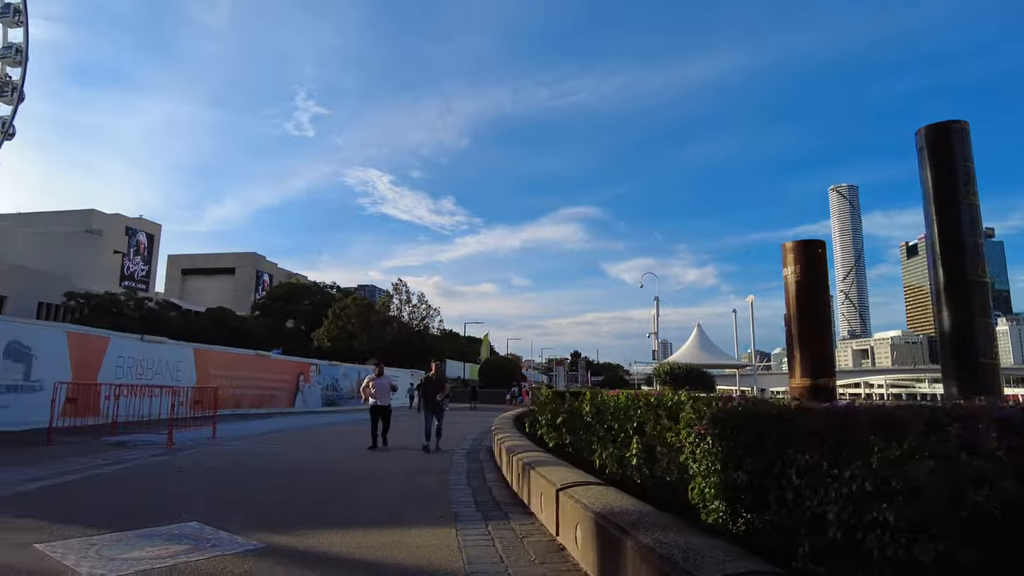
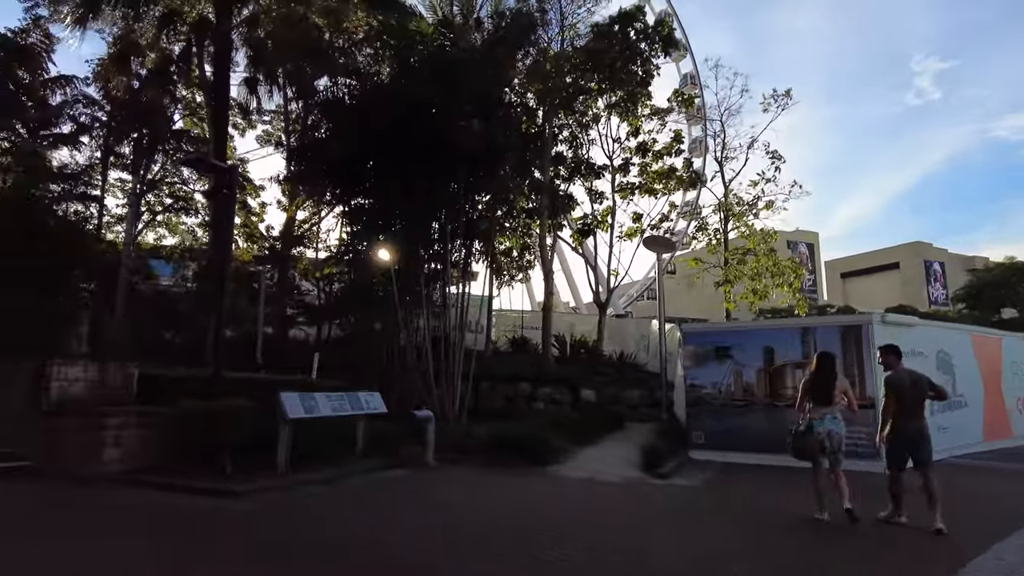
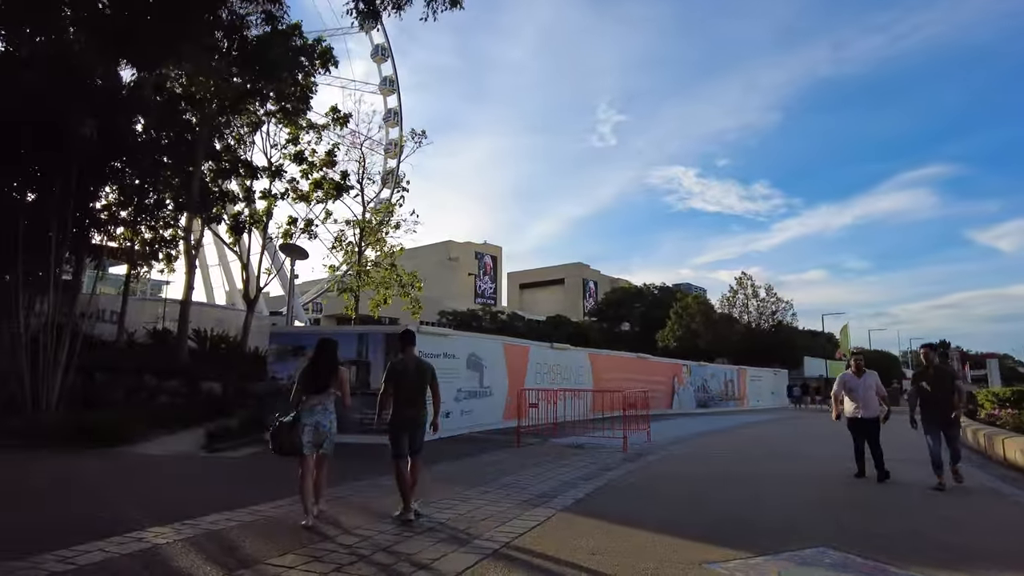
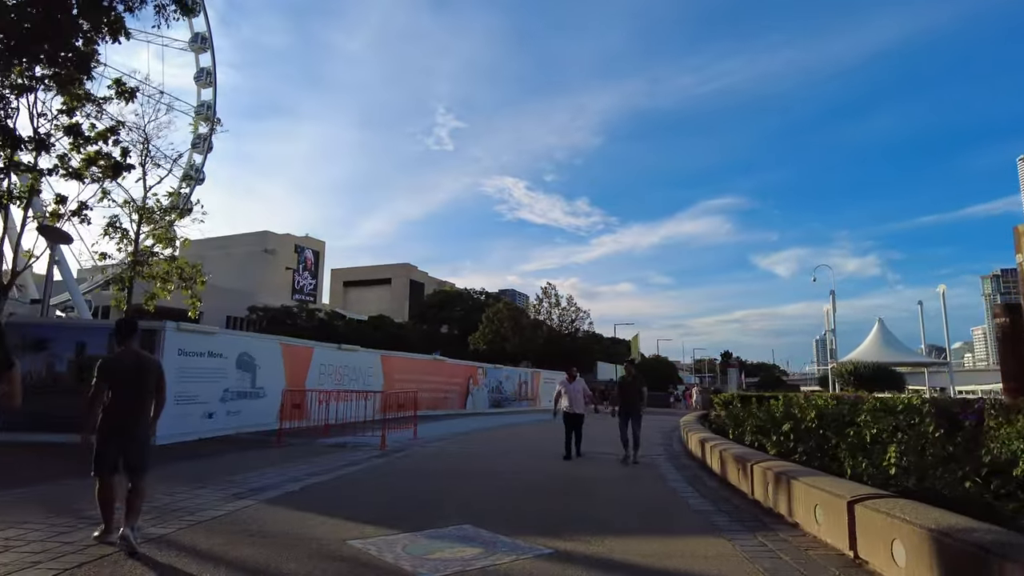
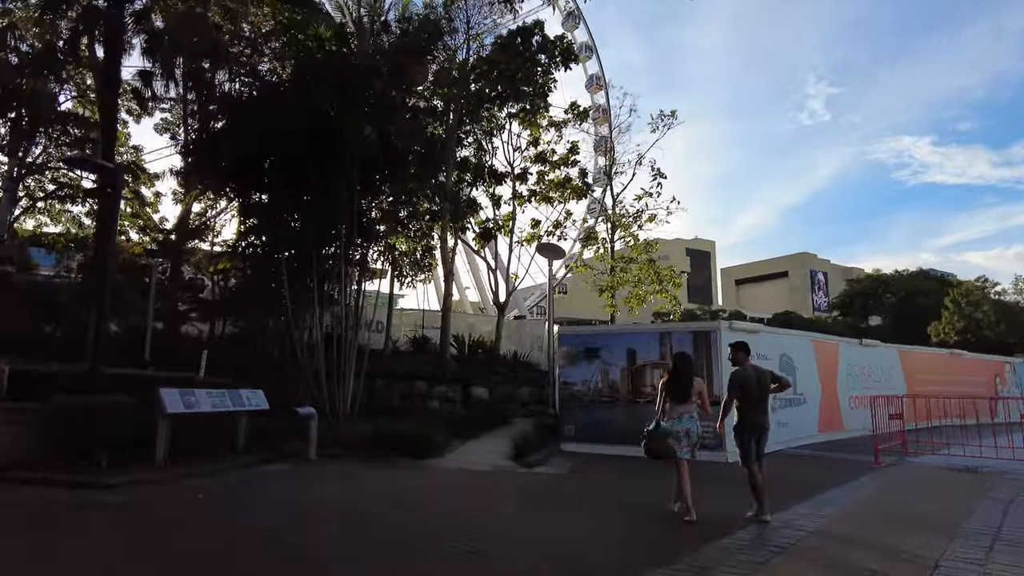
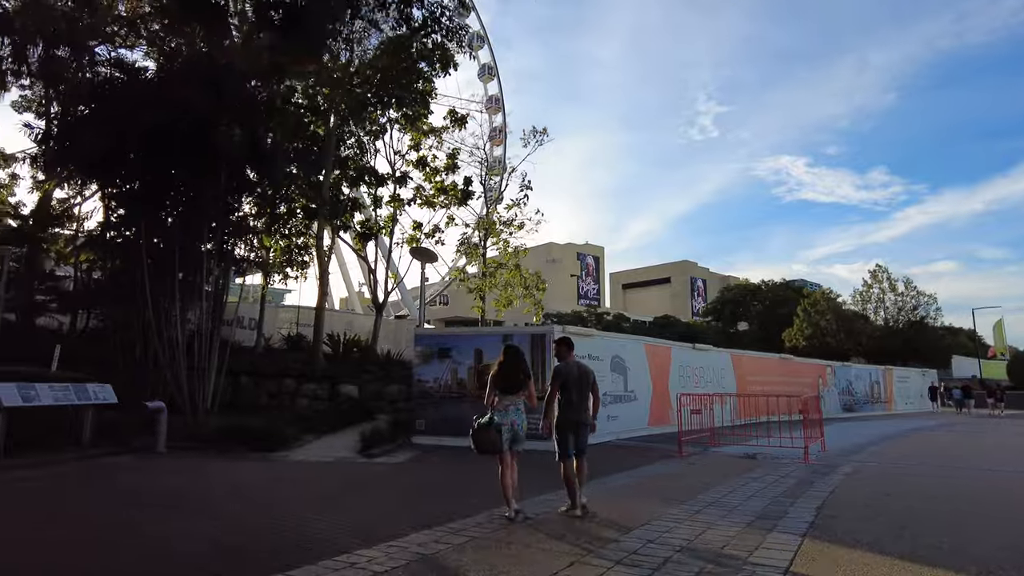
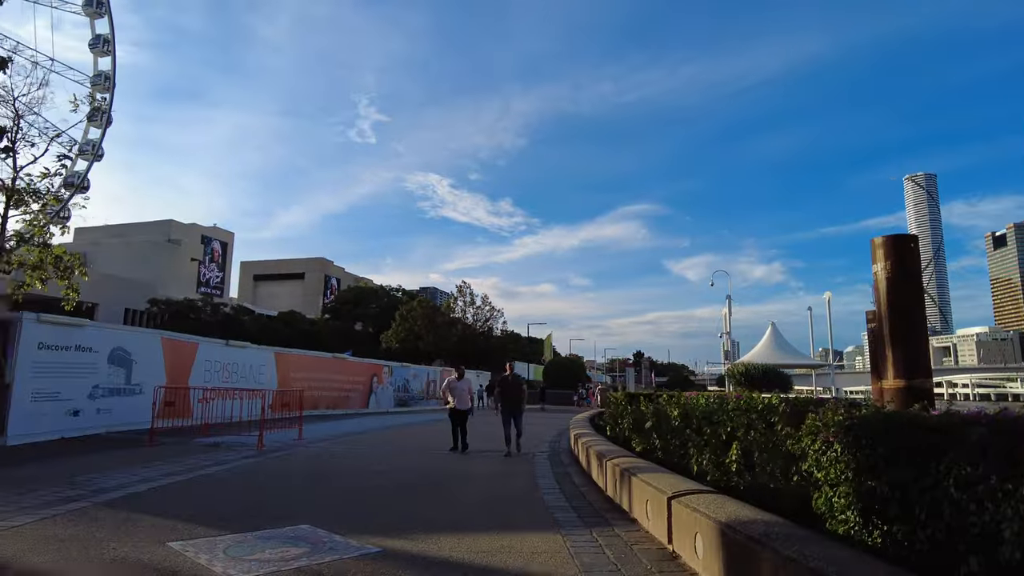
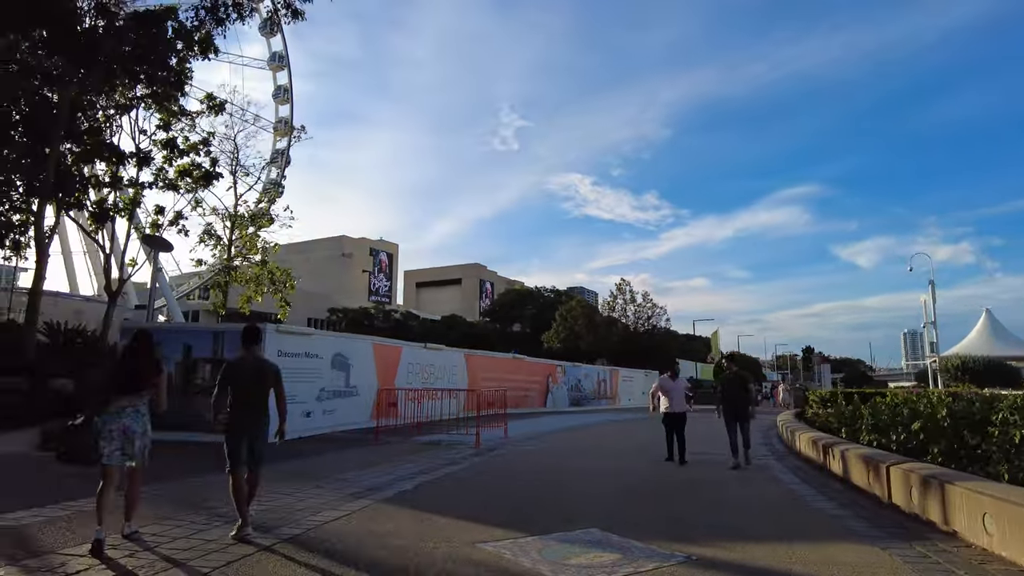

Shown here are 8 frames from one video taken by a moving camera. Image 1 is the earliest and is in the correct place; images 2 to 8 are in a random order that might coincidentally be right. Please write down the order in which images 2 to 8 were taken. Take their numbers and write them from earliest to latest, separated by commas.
7, 4, 8, 3, 6, 5, 2
